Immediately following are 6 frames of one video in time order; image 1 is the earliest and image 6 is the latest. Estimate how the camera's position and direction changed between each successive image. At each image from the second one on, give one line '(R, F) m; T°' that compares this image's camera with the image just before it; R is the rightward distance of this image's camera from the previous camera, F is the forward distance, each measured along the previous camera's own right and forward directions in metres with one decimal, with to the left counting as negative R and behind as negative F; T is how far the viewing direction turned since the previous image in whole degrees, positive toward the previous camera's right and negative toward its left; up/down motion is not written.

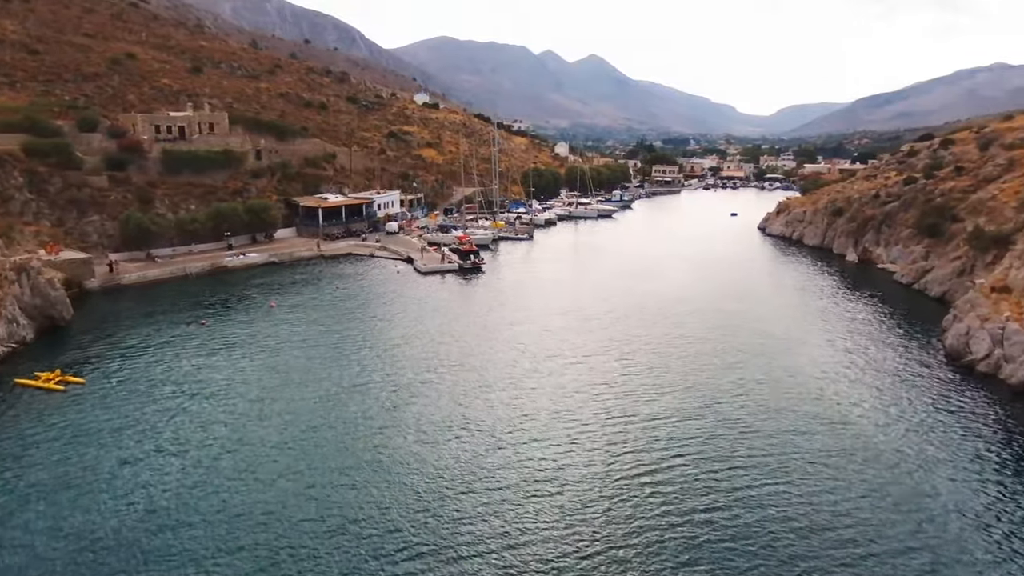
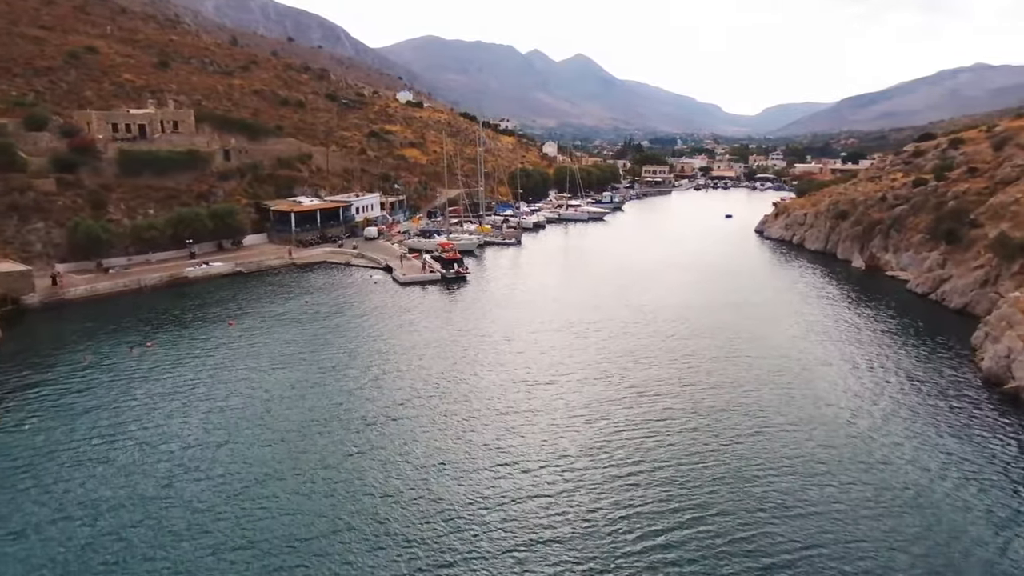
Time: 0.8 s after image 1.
(+0.1, +5.1) m; +1°
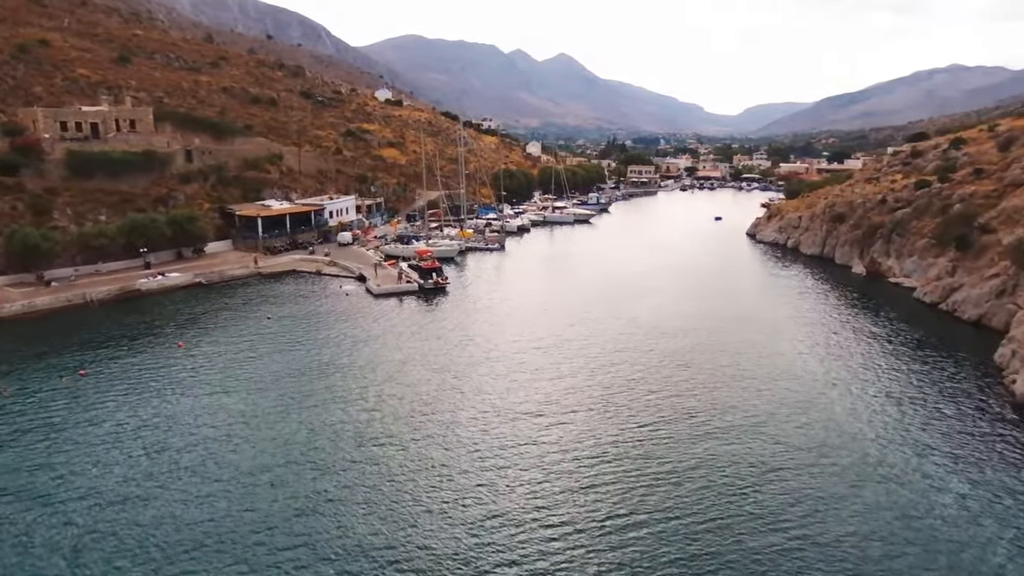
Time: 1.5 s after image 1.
(+0.1, +4.5) m; +1°
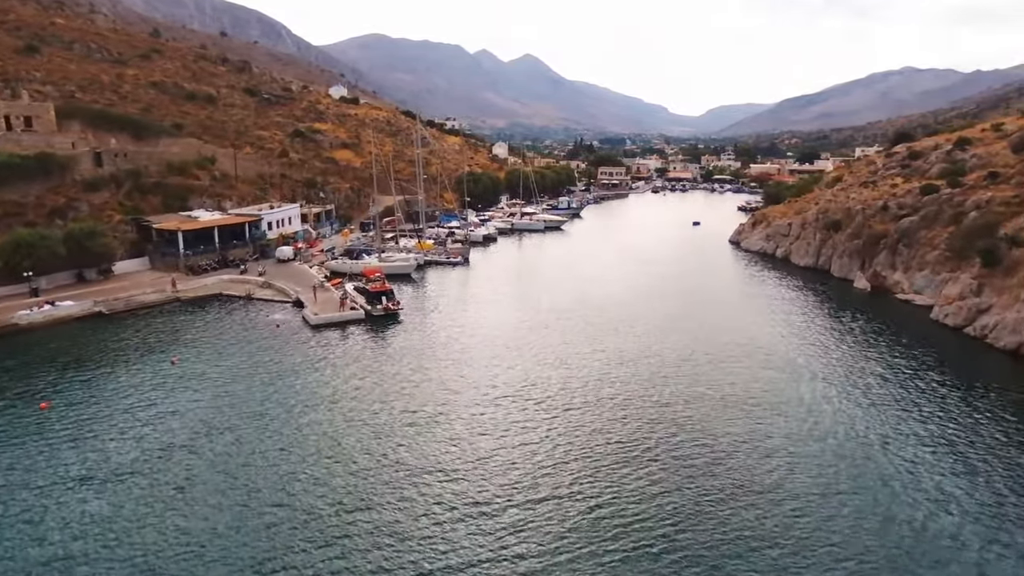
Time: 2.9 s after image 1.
(+0.4, +8.8) m; +3°
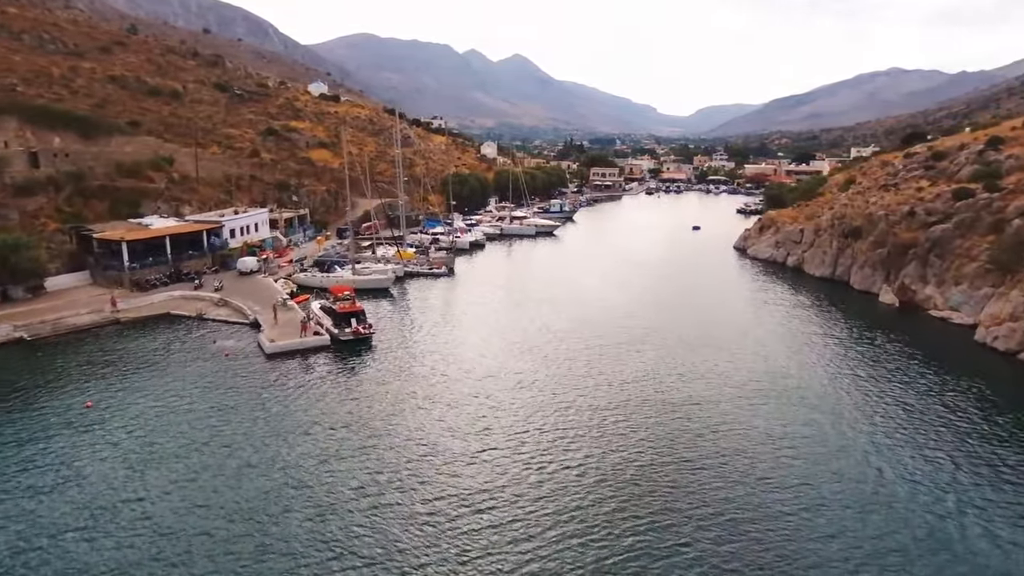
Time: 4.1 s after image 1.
(+0.1, +6.8) m; +1°
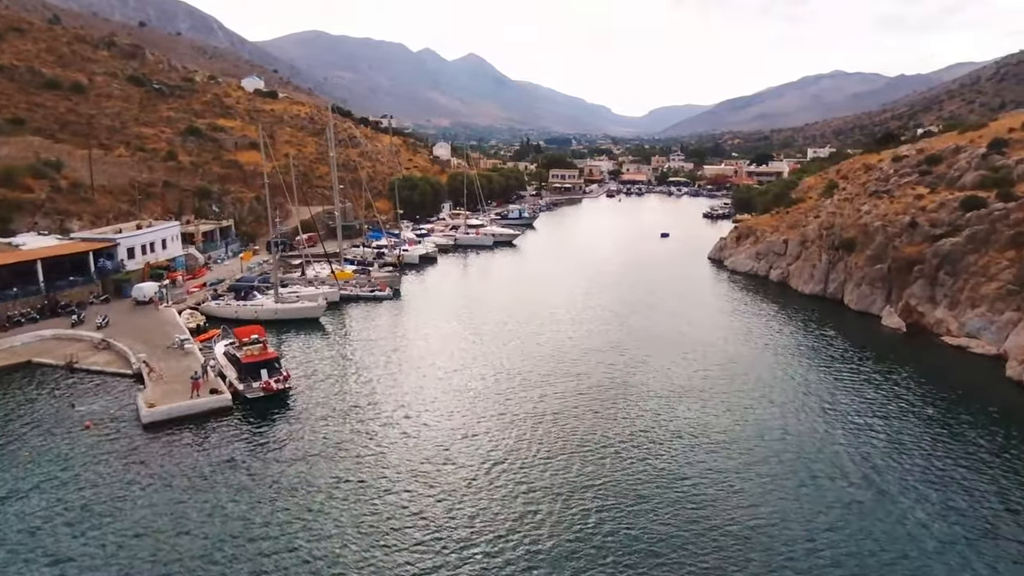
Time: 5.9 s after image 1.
(+0.3, +8.8) m; +4°
